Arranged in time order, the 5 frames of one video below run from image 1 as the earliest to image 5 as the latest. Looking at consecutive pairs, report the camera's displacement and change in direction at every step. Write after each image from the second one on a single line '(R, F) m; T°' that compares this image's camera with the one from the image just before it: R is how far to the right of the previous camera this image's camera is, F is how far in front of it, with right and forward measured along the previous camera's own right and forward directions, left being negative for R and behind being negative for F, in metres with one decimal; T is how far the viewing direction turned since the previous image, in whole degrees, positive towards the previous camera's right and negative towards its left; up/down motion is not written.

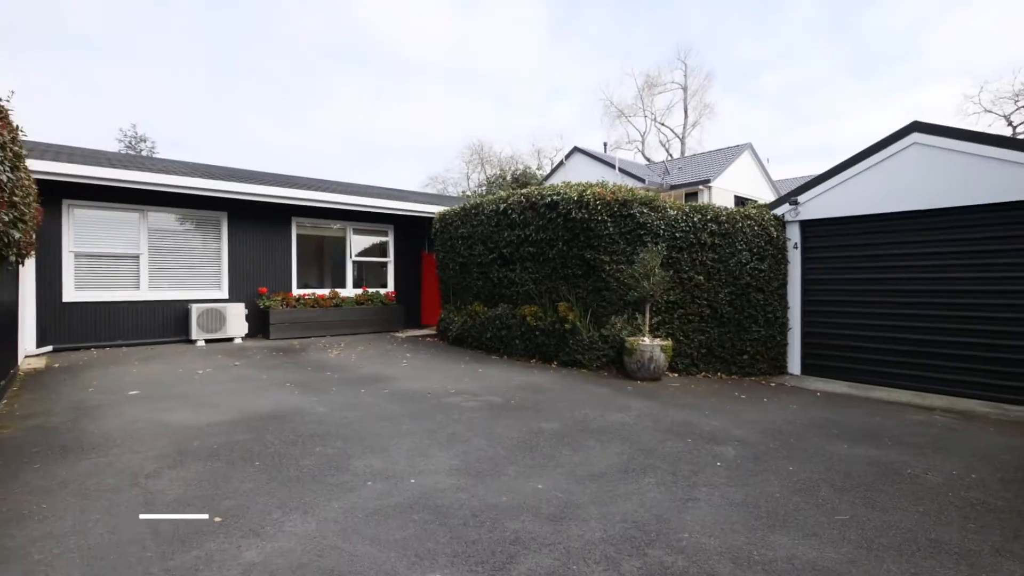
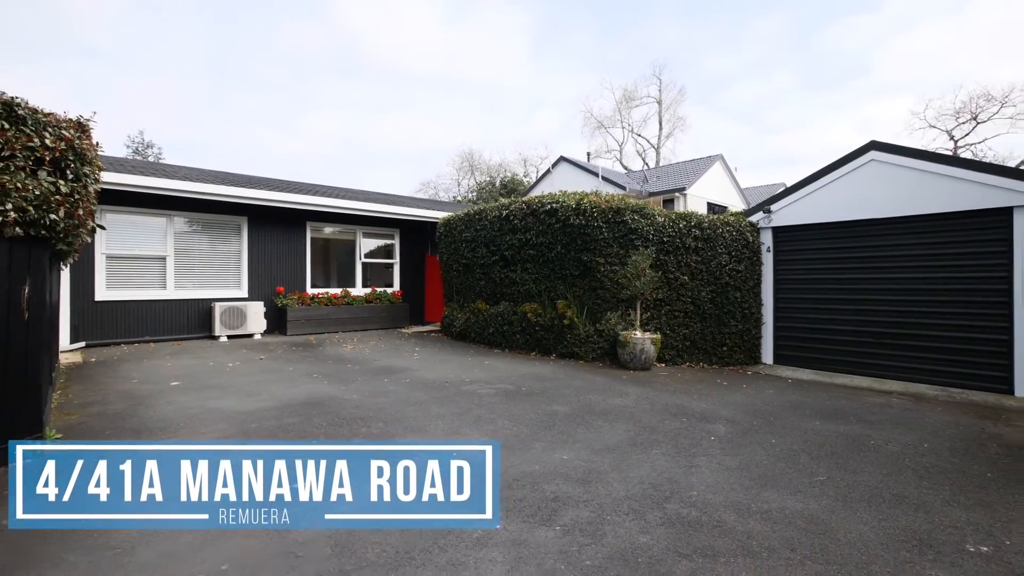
(-0.3, -0.4) m; +1°
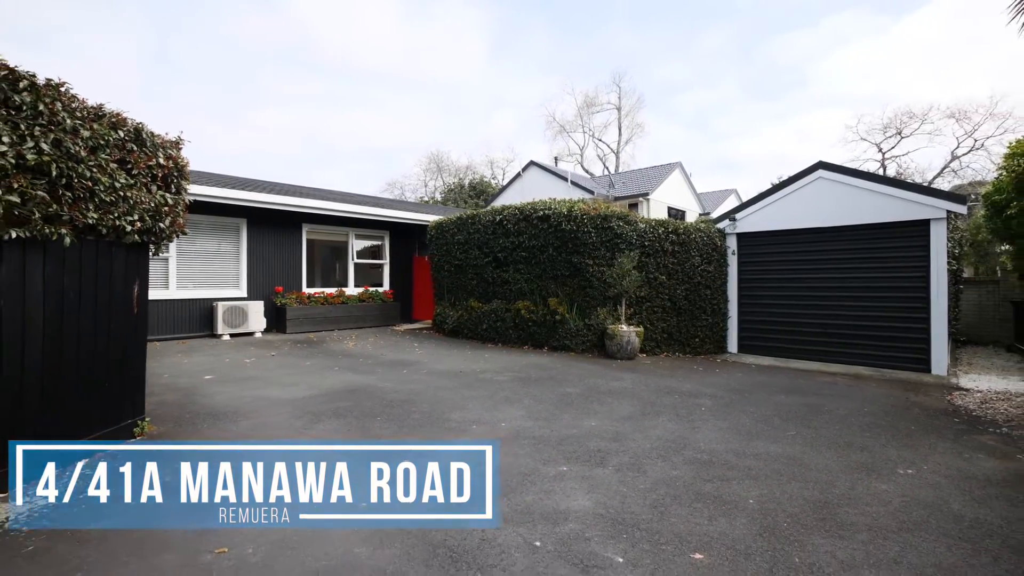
(-0.7, -0.7) m; +5°
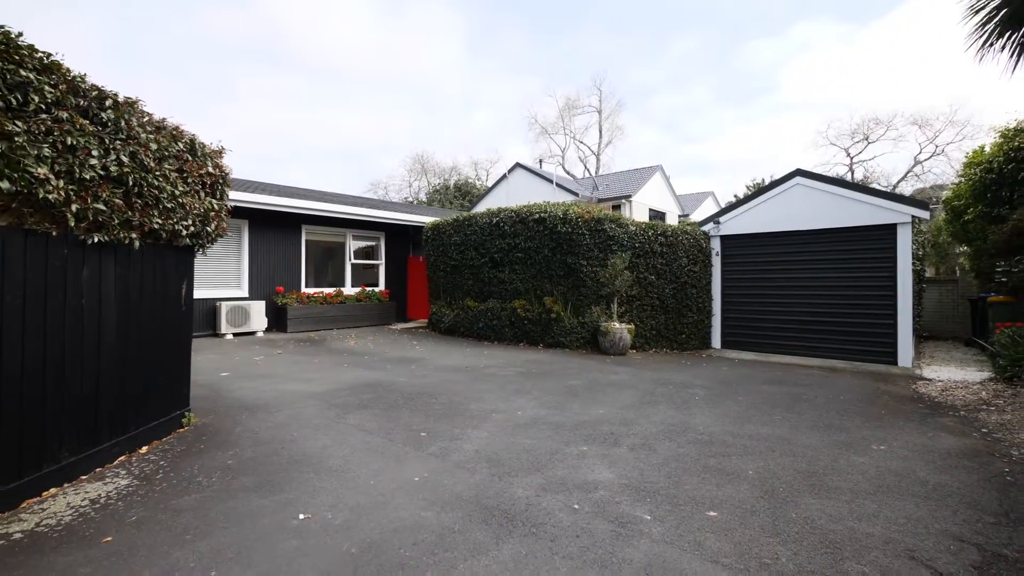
(-0.3, -0.4) m; +2°
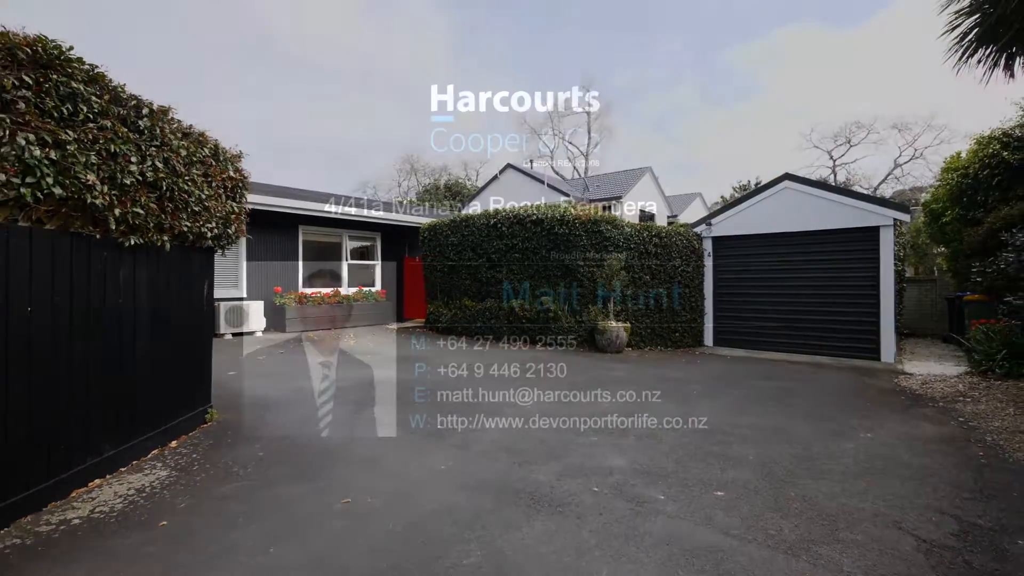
(-0.2, -0.2) m; +2°
